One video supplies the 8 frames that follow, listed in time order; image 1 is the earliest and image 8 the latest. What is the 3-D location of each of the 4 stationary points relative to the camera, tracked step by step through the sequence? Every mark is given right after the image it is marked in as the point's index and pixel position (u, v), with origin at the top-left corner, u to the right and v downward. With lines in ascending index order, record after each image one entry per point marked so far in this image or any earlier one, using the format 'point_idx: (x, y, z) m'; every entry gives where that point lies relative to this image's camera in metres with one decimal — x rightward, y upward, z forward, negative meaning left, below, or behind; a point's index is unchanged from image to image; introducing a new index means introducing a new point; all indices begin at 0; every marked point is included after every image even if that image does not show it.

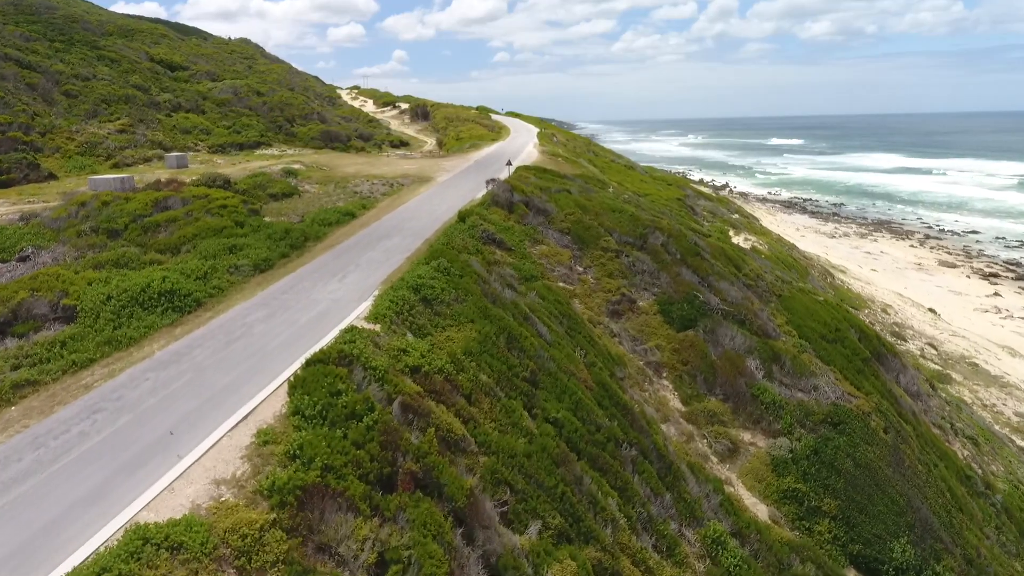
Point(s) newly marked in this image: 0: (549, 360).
0: (+1.3, -2.4, +18.7) m
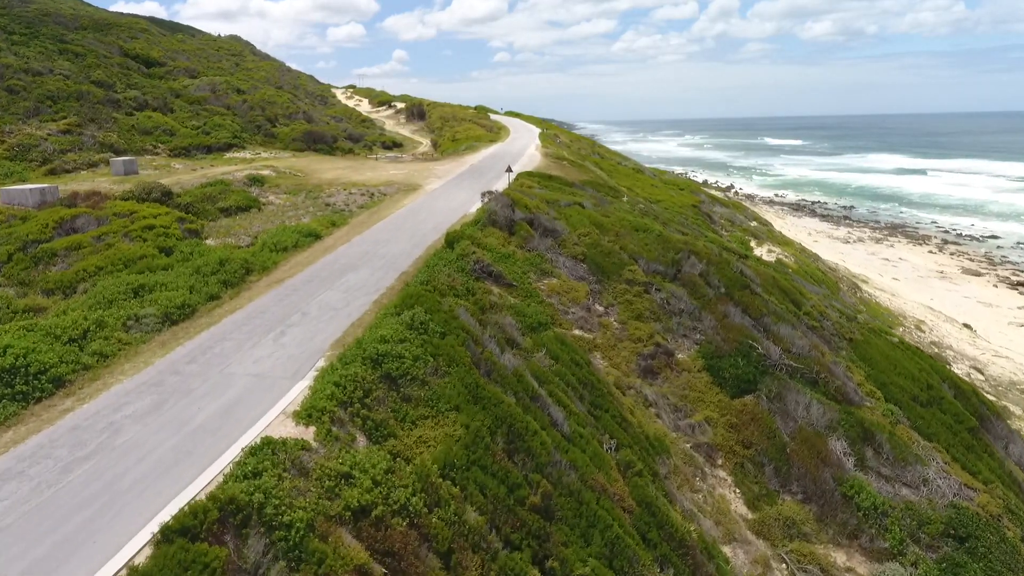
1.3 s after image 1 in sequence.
0: (+1.3, -4.1, +12.8) m
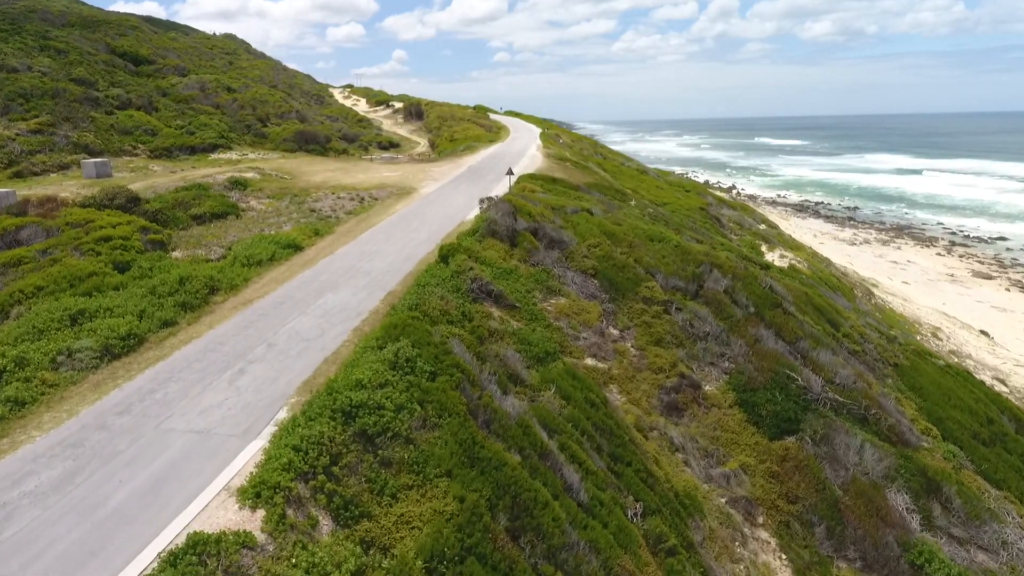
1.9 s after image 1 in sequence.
0: (+1.4, -4.7, +10.2) m
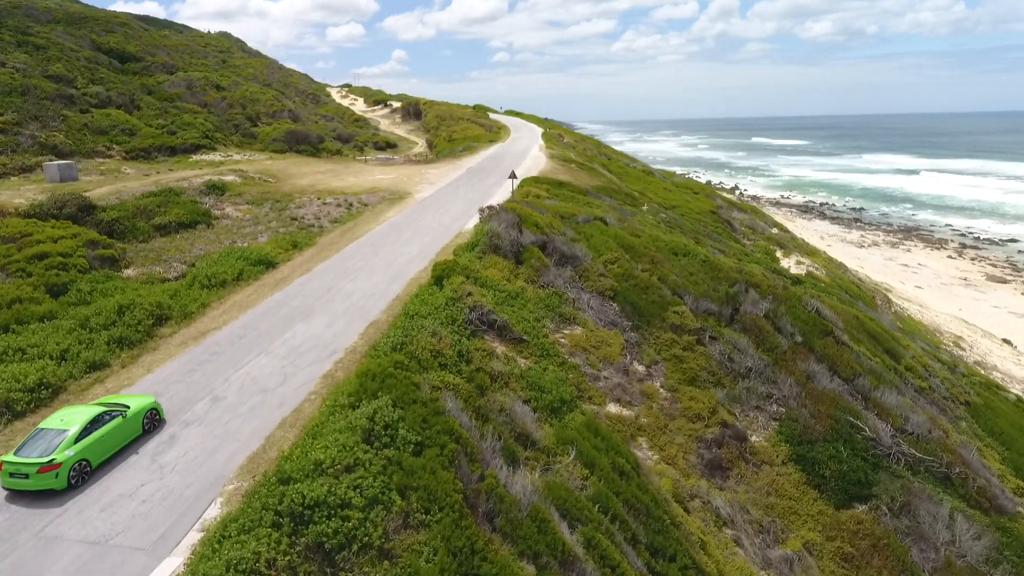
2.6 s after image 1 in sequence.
0: (+1.6, -5.5, +7.3) m
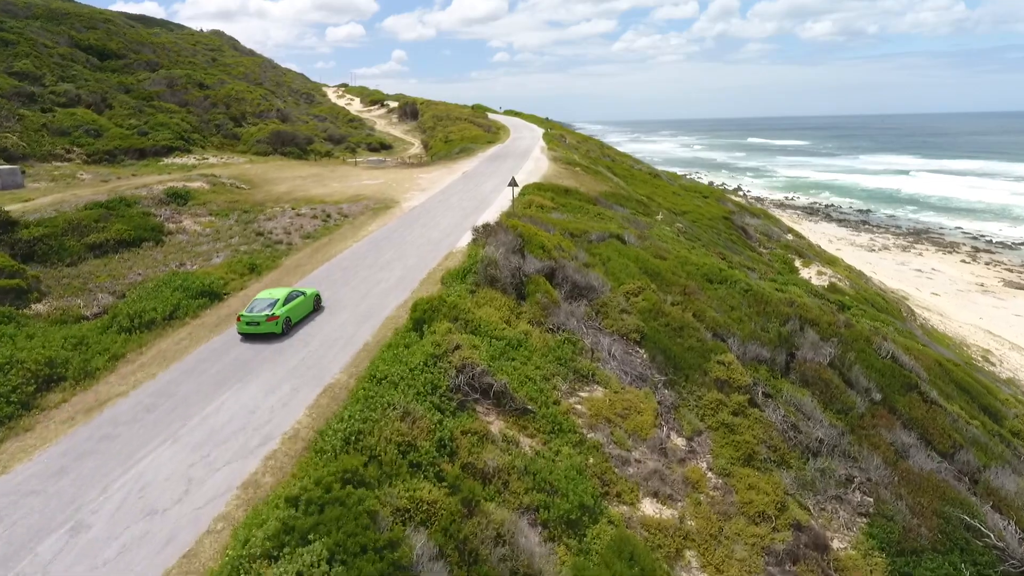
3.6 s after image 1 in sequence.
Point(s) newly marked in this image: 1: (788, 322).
0: (+1.6, -6.6, +3.6) m
1: (+7.7, -0.9, +15.8) m
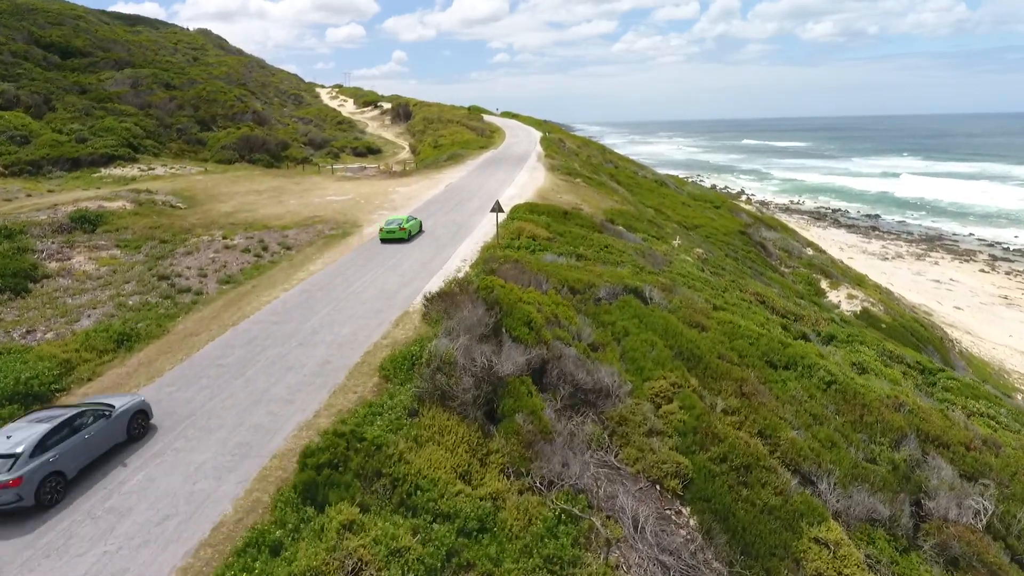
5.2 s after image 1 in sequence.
0: (+1.0, -8.4, -1.8) m
1: (+7.1, -2.8, +10.3) m
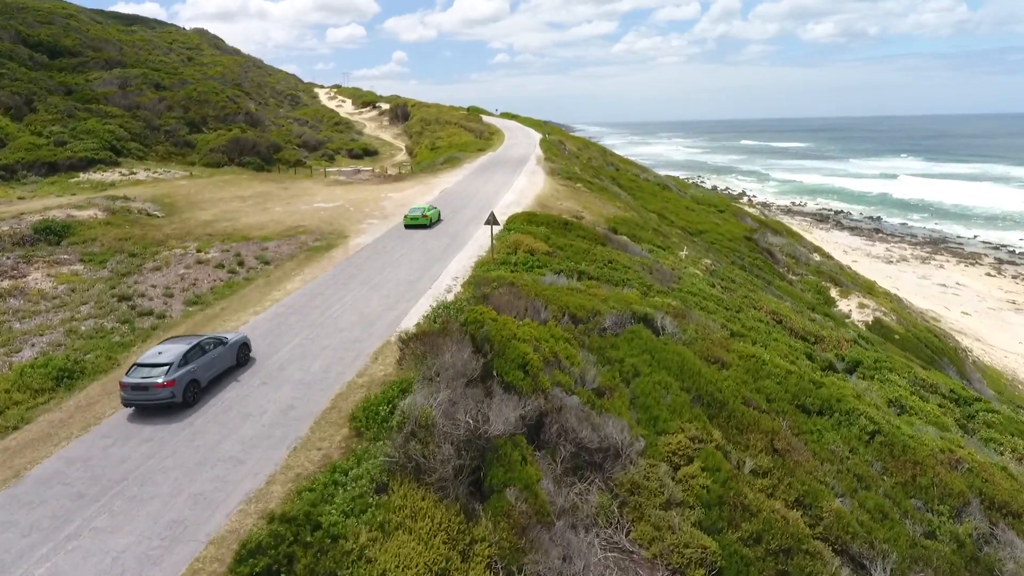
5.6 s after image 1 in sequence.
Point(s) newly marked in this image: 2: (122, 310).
0: (+0.9, -9.0, -3.4) m
1: (+7.0, -3.4, +8.7) m
2: (-10.6, -0.6, +15.3) m
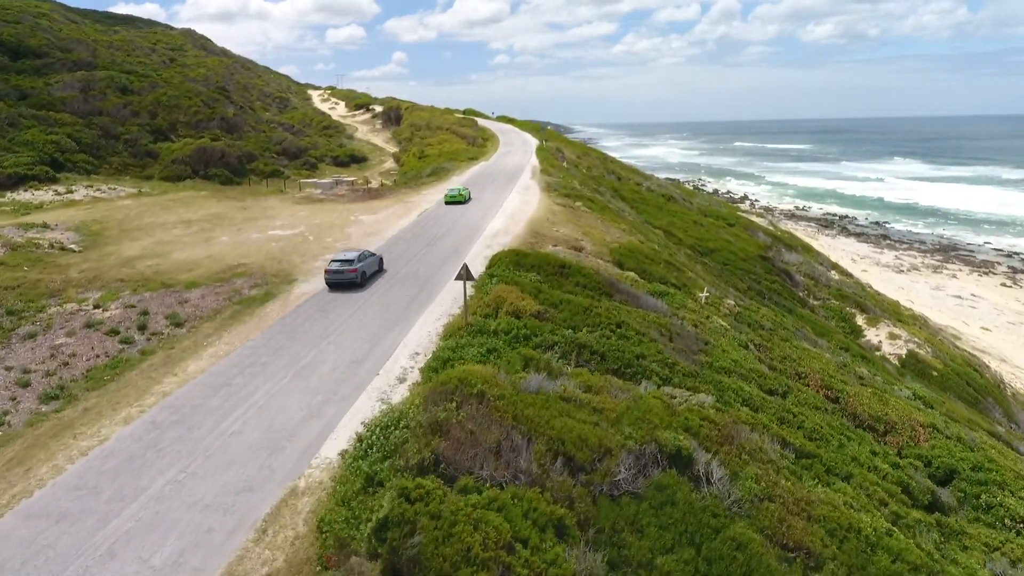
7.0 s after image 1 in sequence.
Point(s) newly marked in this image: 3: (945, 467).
0: (+0.4, -10.9, -7.7) m
1: (+6.5, -5.3, +4.4) m
2: (-11.1, -2.5, +11.0) m
3: (+9.4, -3.8, +12.6) m
